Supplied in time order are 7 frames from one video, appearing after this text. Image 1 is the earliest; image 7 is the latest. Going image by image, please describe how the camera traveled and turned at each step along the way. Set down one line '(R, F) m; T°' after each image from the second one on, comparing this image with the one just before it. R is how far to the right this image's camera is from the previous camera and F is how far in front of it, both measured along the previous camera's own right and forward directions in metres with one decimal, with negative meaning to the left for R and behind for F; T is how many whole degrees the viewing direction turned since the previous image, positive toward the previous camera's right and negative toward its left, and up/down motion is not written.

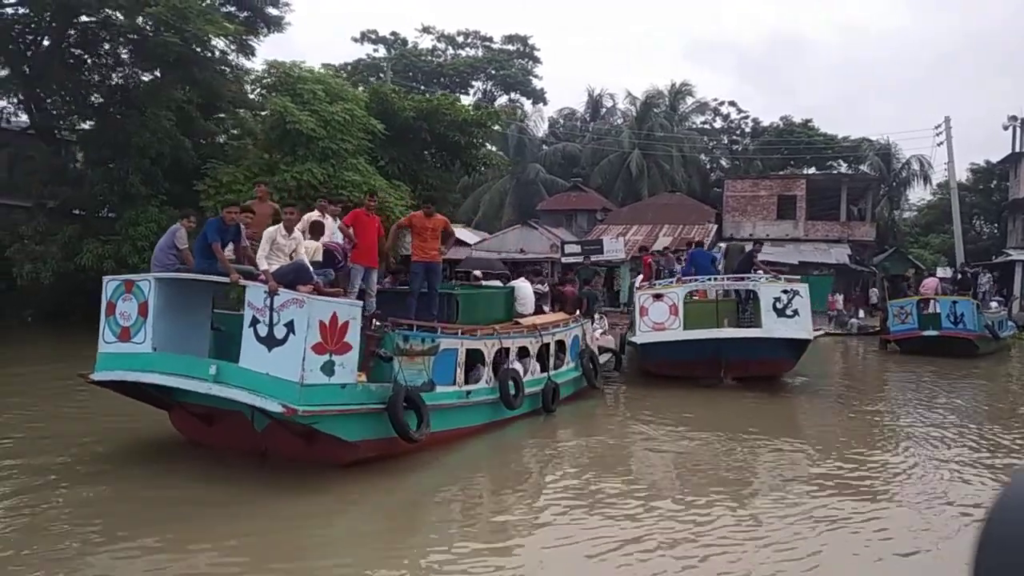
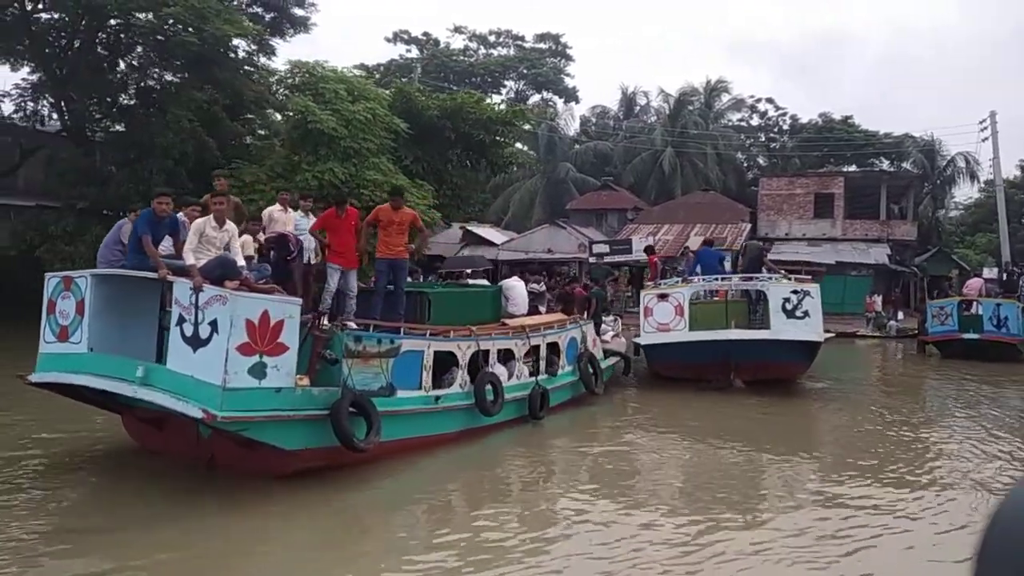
(+0.4, +0.3) m; -3°
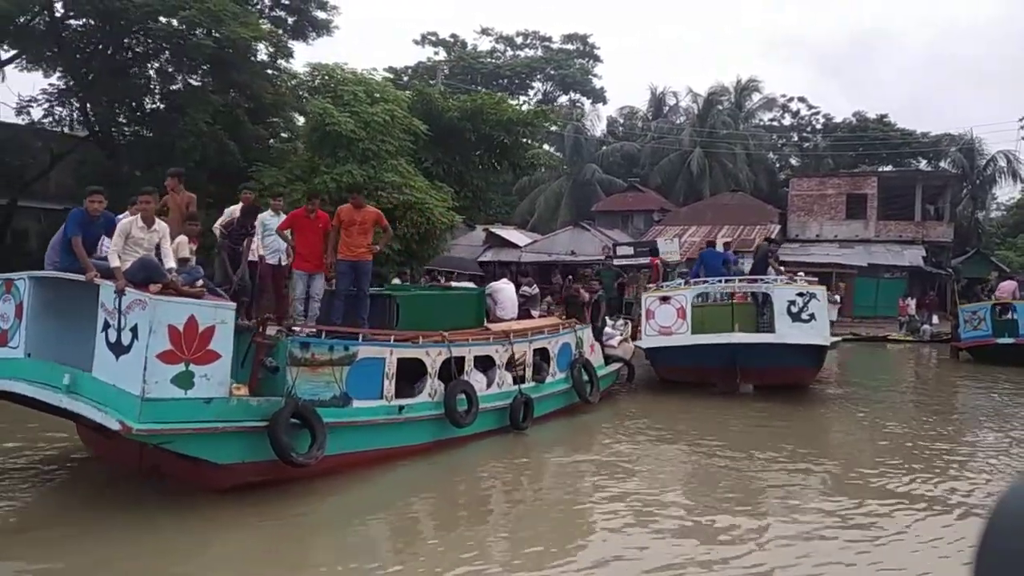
(+0.4, +0.3) m; -2°
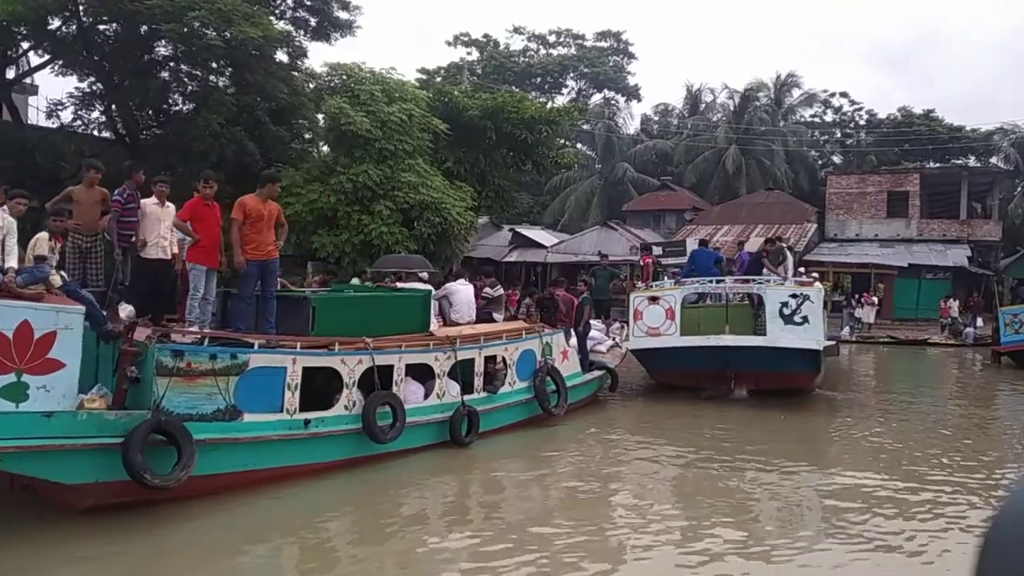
(+0.7, +0.4) m; -3°
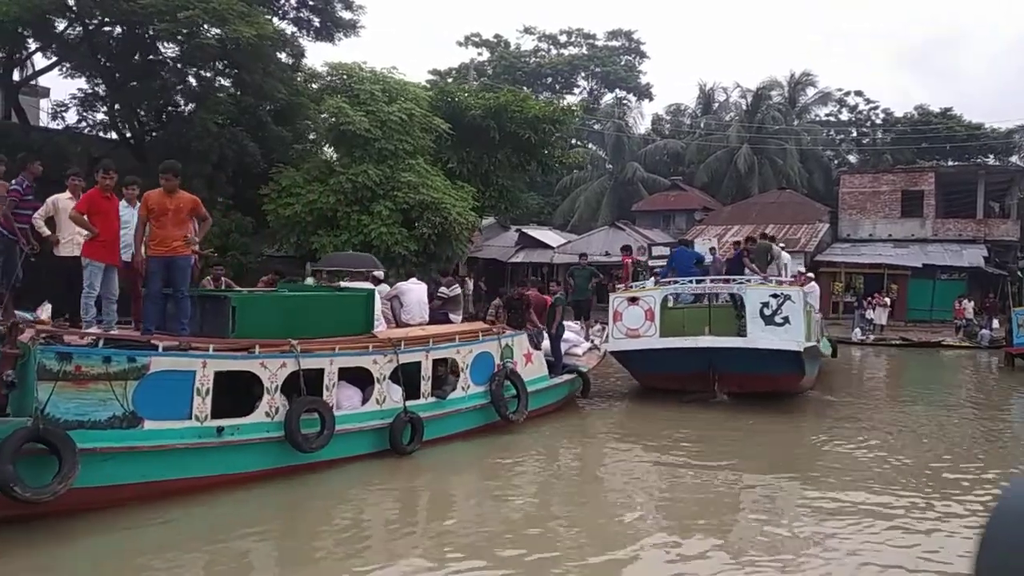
(+0.4, +0.3) m; -1°
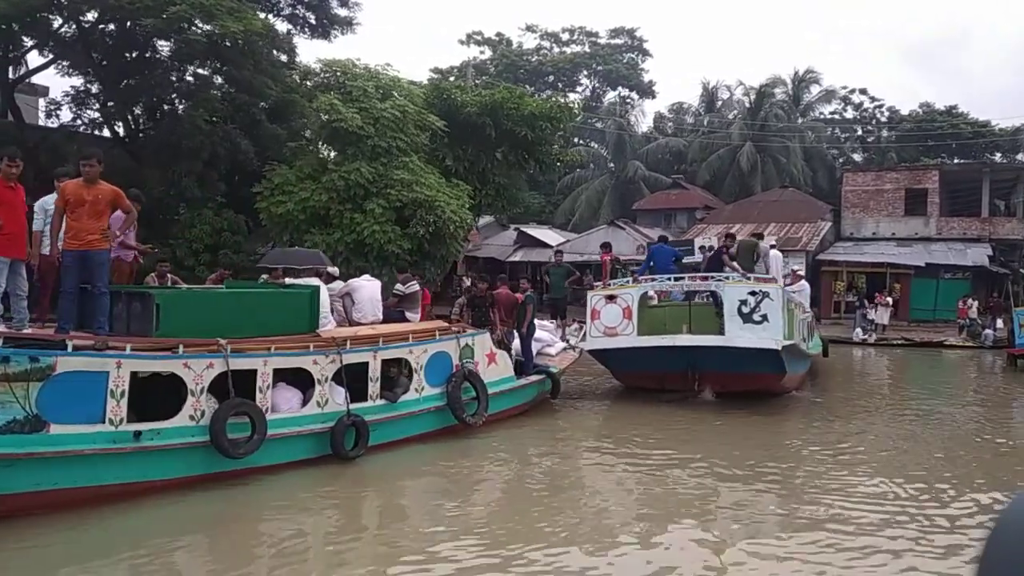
(+0.3, +0.2) m; 0°
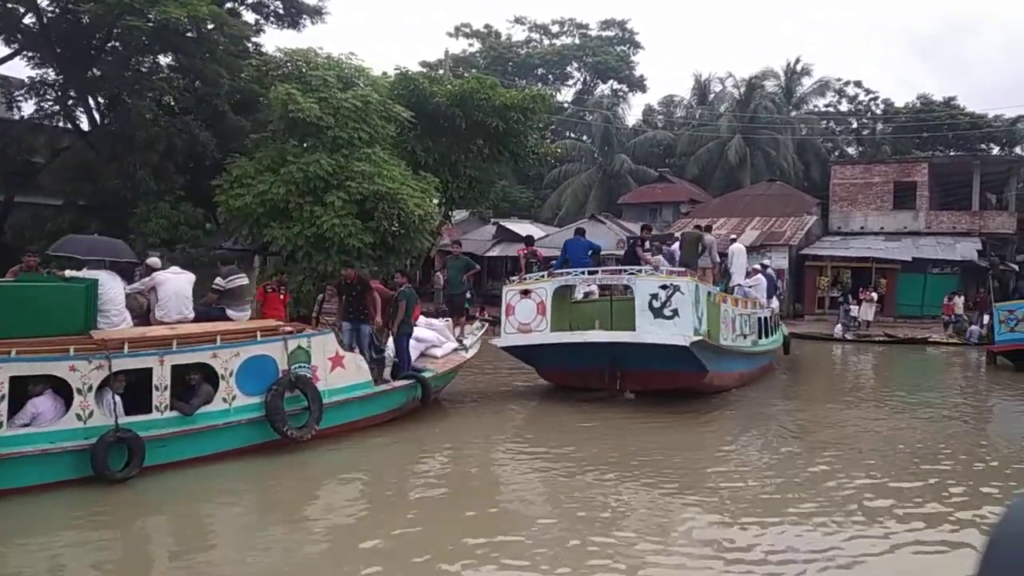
(+1.0, +0.6) m; 0°
